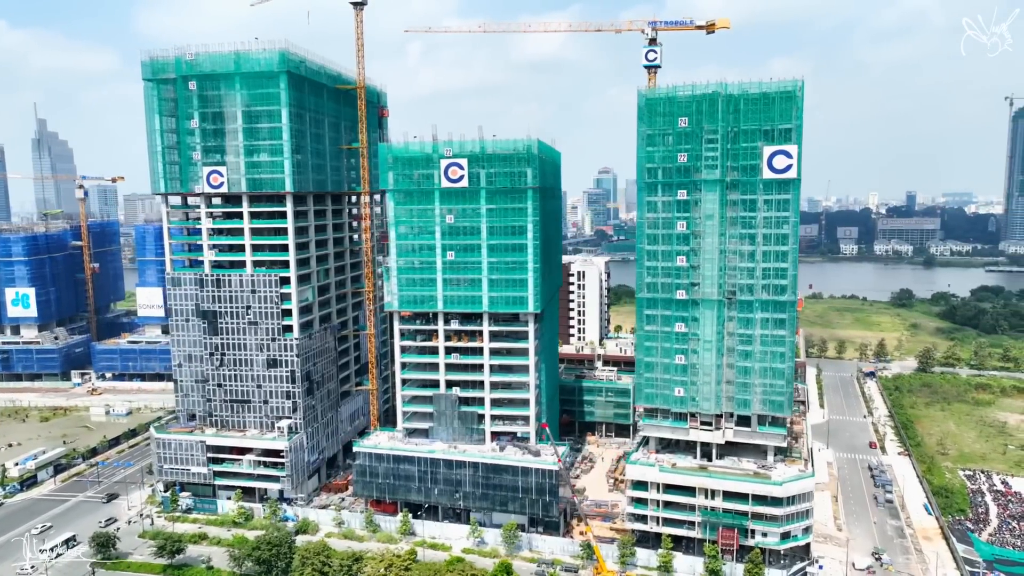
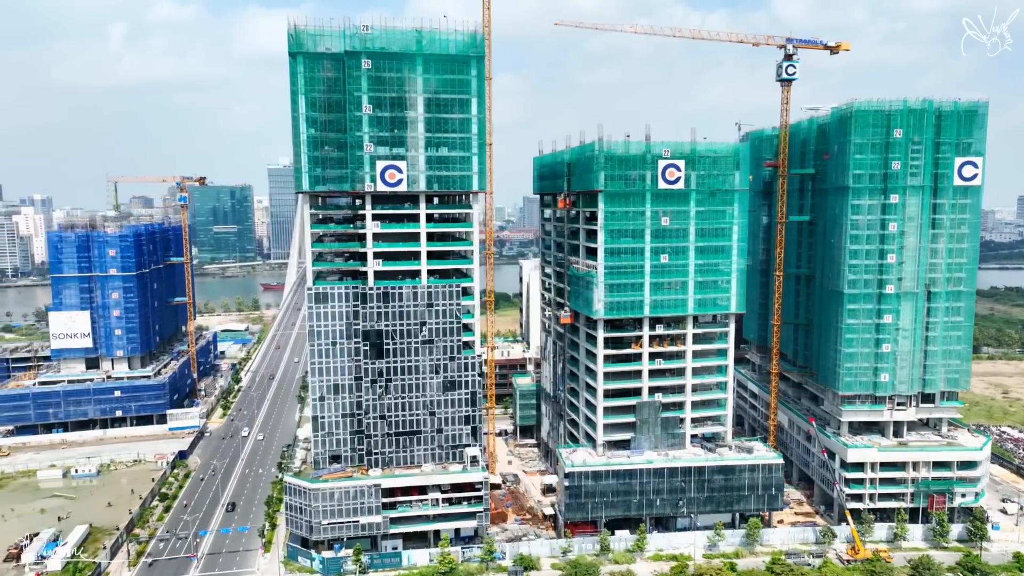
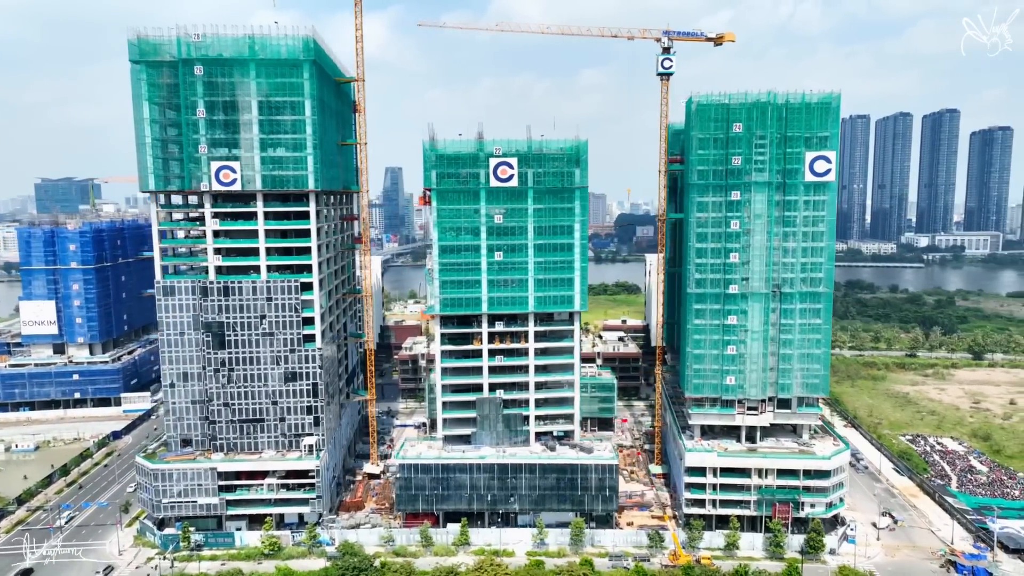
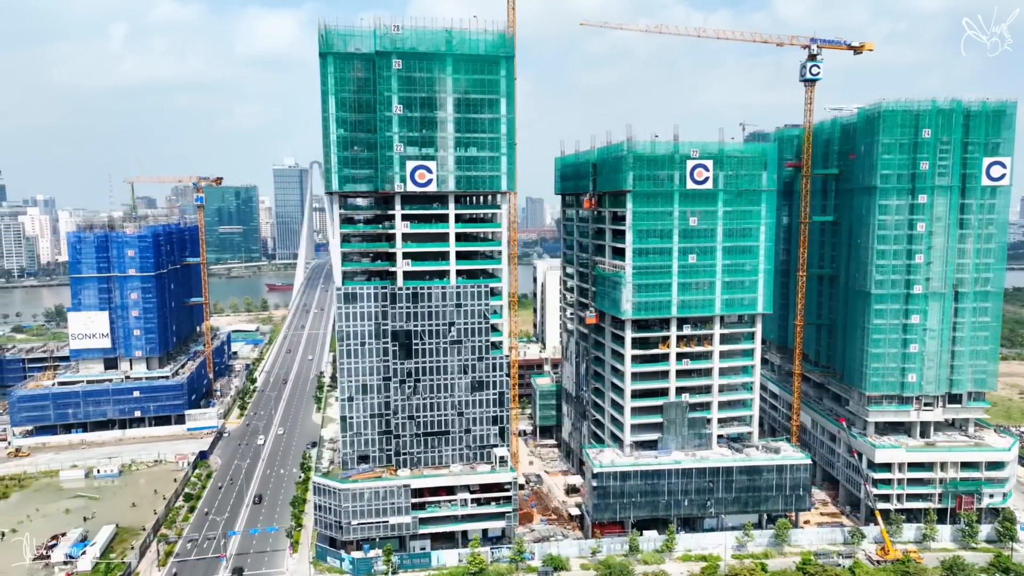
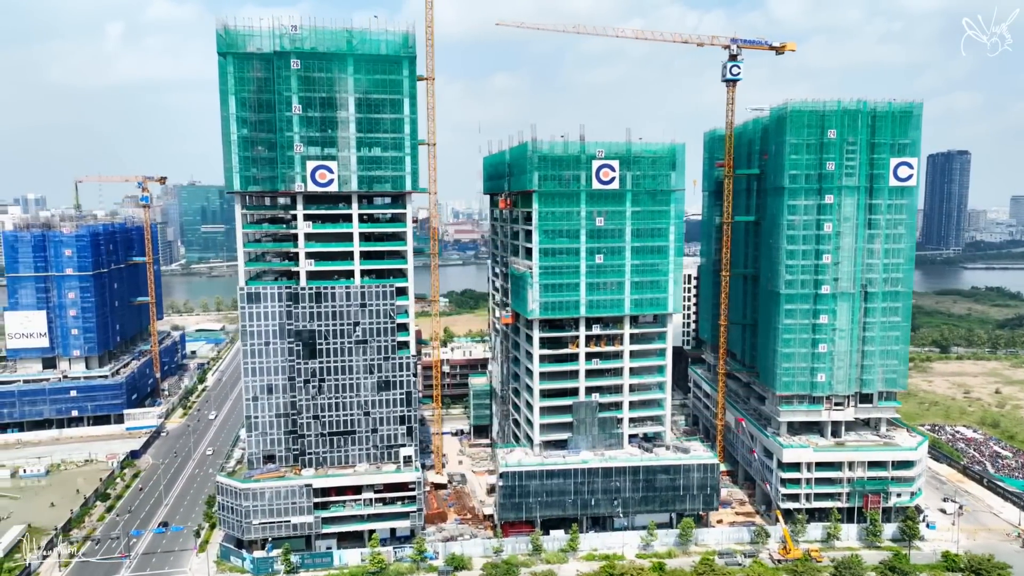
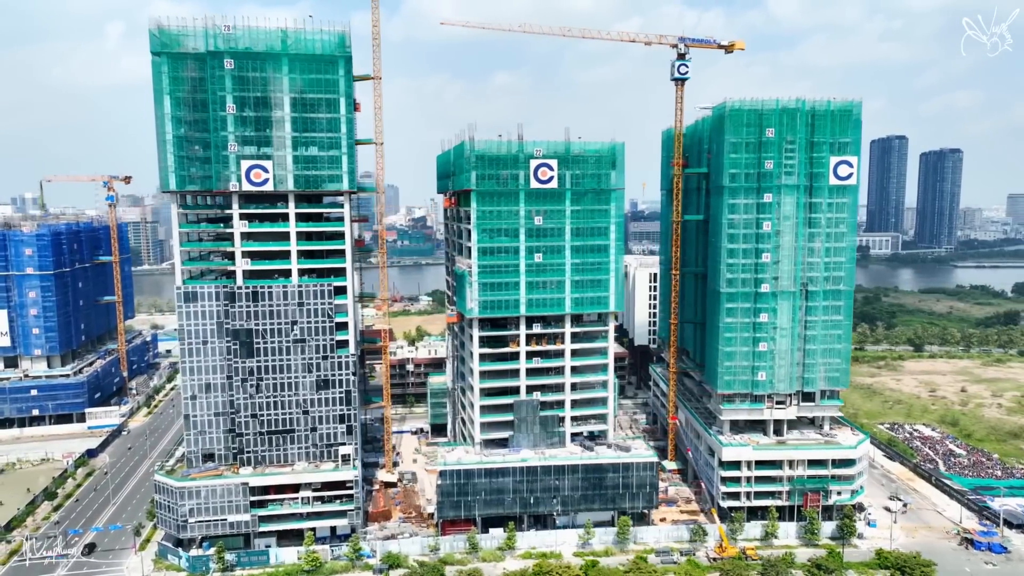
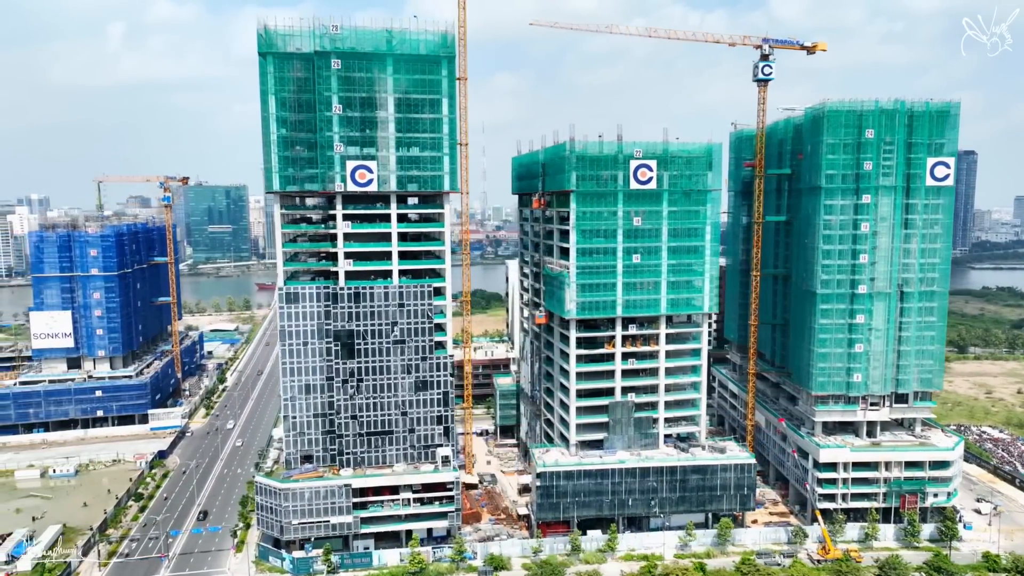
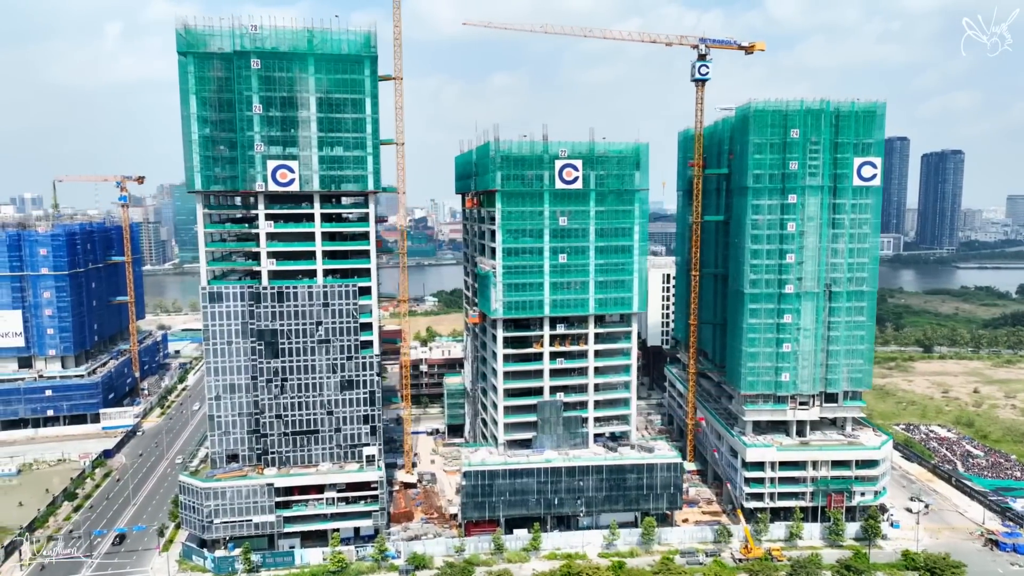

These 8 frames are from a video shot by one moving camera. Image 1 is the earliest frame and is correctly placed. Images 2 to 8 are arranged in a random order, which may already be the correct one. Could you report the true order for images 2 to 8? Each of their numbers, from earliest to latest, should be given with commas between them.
3, 6, 8, 5, 7, 2, 4
